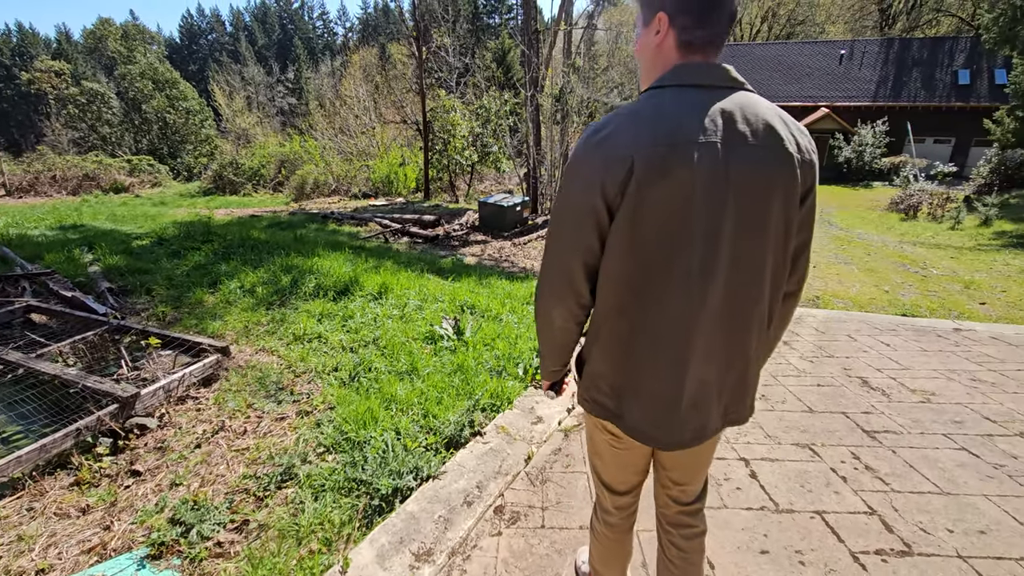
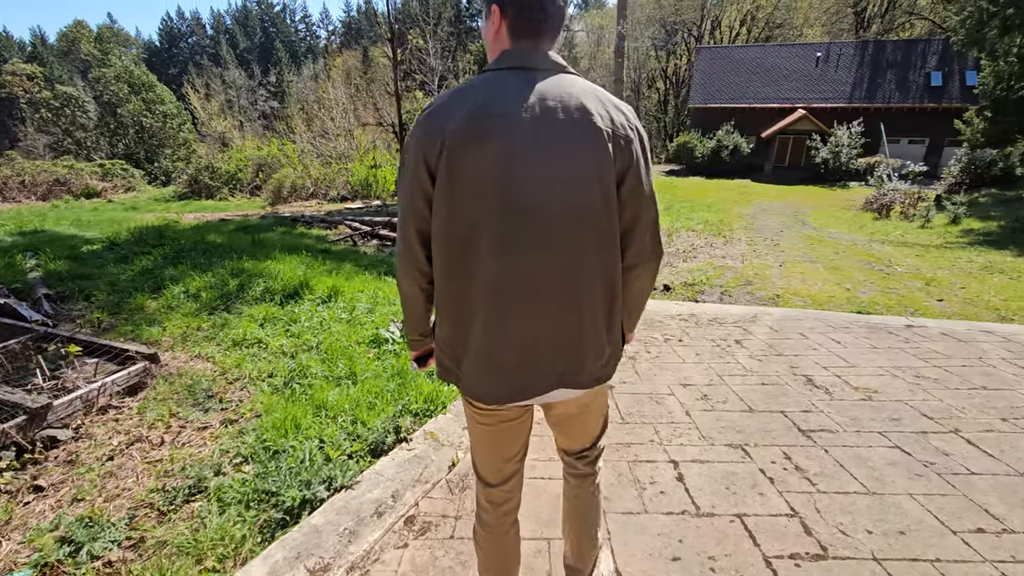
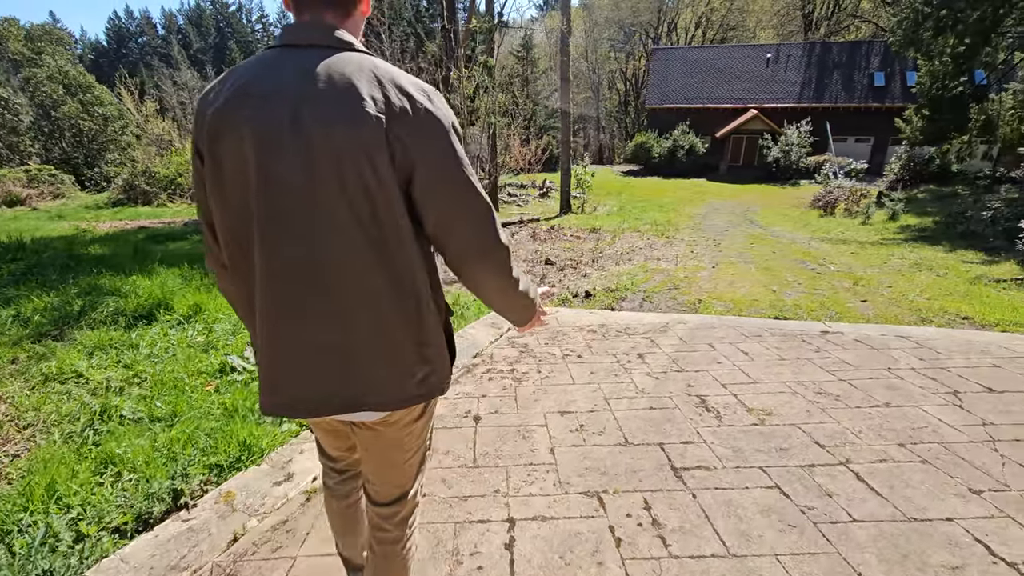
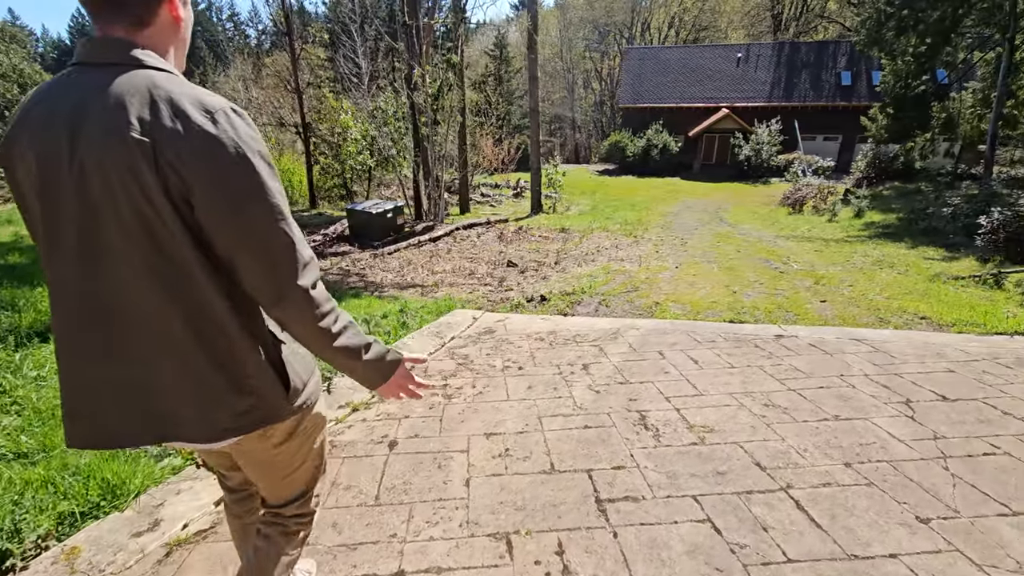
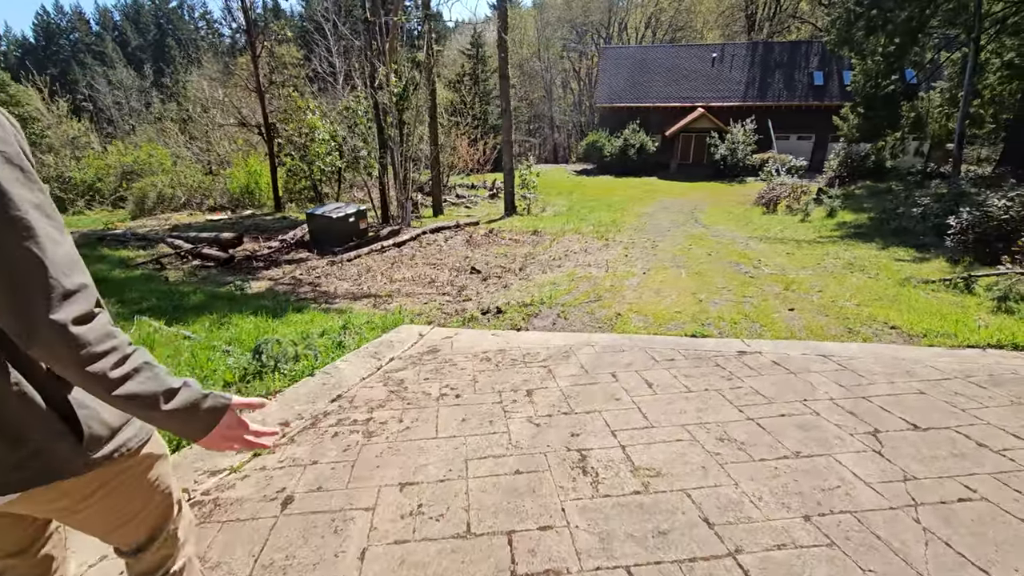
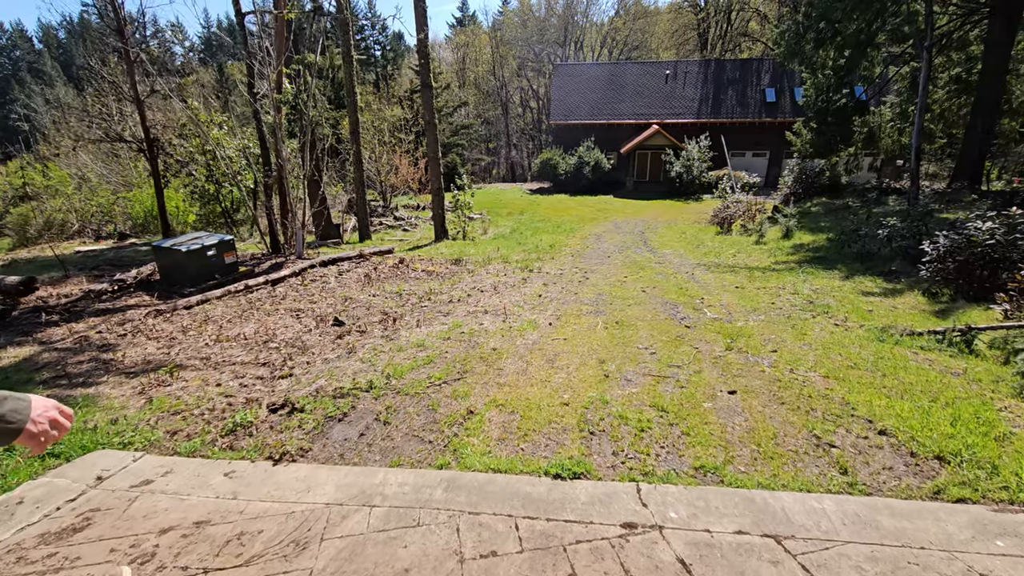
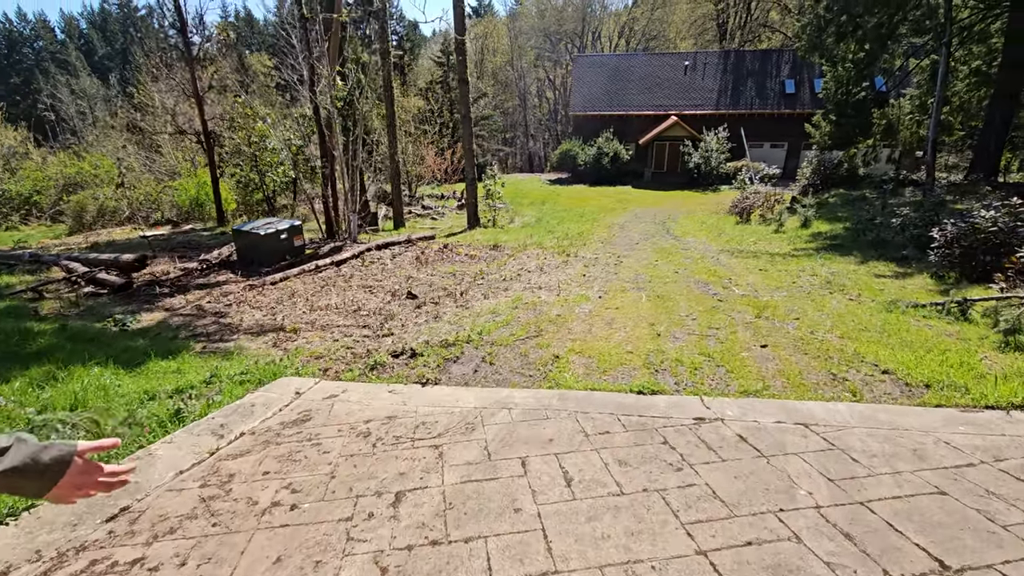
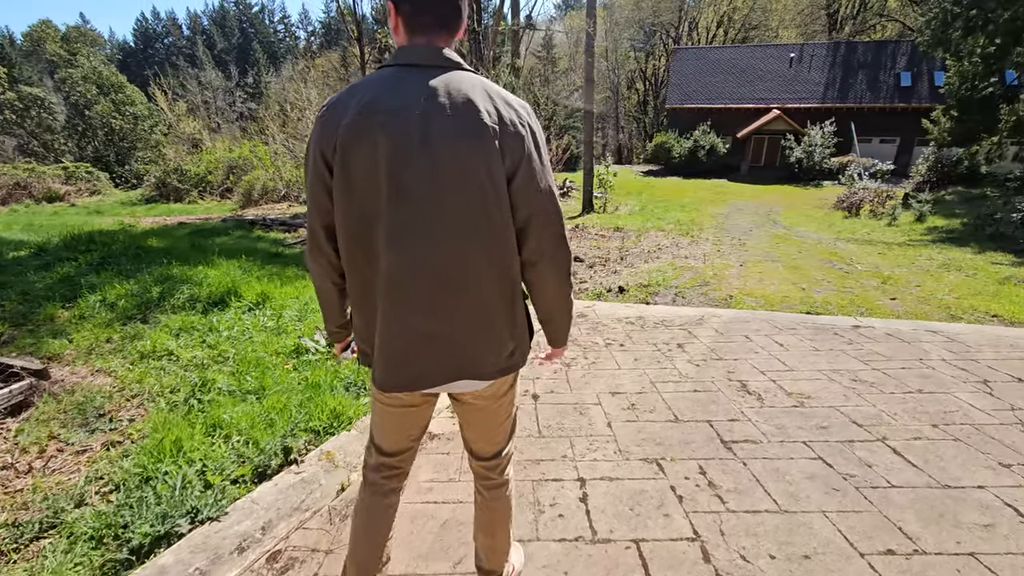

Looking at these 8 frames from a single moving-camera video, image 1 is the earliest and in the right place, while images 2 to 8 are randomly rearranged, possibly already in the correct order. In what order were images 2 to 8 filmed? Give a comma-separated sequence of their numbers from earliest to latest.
2, 8, 3, 4, 5, 7, 6
